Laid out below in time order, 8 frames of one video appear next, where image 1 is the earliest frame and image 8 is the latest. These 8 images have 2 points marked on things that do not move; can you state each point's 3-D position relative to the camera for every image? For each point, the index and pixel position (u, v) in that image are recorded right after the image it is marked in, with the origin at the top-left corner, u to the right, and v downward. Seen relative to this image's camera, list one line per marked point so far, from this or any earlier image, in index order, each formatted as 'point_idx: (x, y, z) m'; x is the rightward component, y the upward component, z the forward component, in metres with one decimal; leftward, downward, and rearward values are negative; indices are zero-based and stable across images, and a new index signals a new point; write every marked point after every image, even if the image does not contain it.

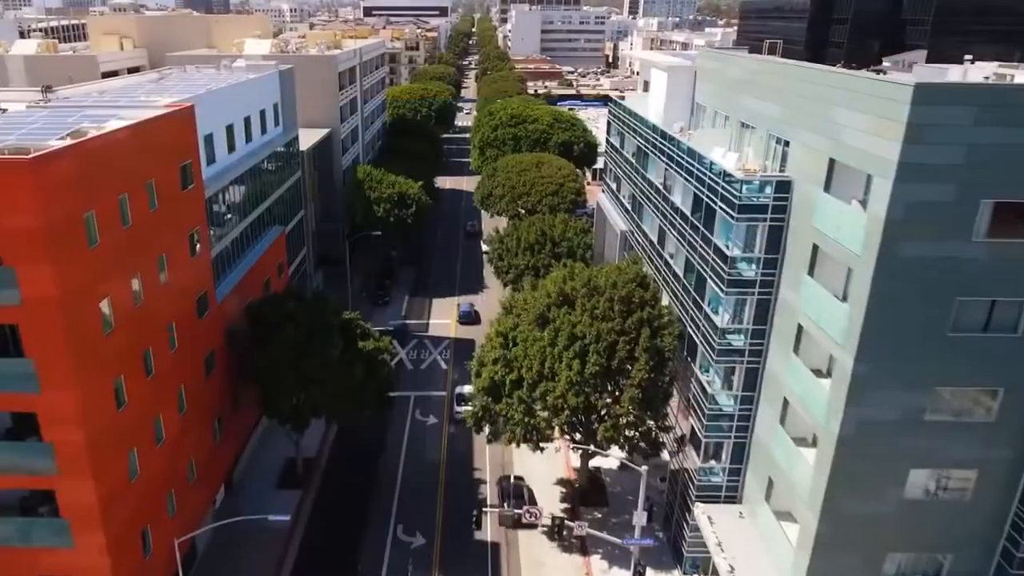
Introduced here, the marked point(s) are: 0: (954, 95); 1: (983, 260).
0: (+7.9, +3.4, +16.7) m
1: (+9.1, +0.5, +18.2) m
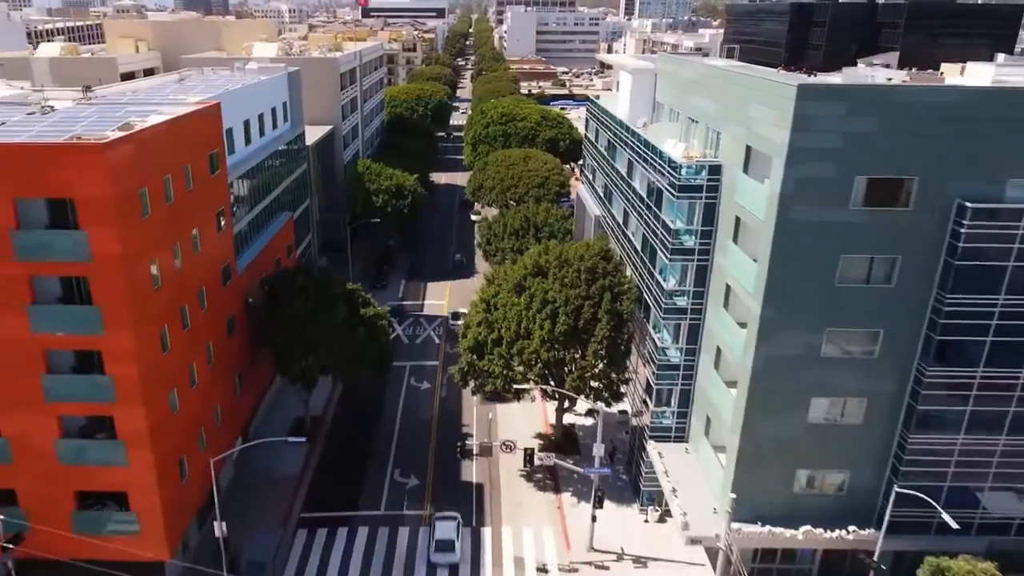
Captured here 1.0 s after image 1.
0: (+7.2, +4.4, +21.5) m
1: (+8.4, +1.5, +23.1) m
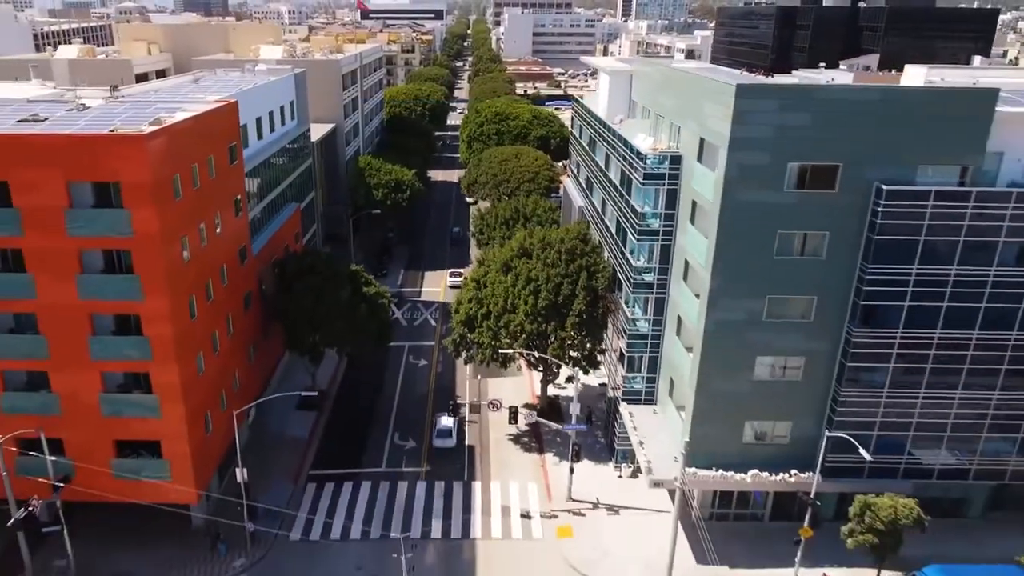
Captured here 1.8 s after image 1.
0: (+6.8, +5.2, +25.4) m
1: (+7.9, +2.3, +27.0) m
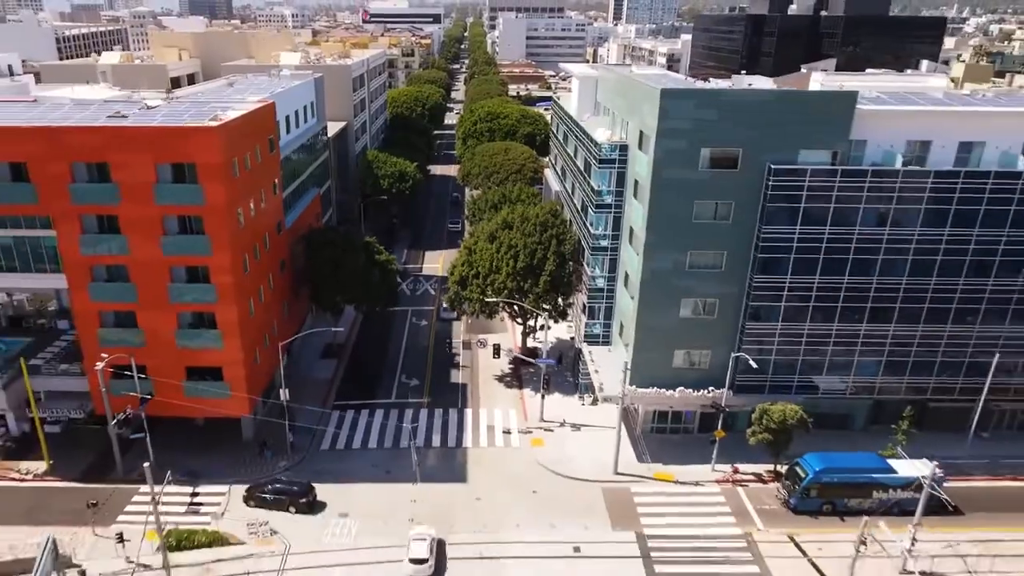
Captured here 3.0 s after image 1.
0: (+6.1, +6.9, +34.5) m
1: (+7.2, +4.0, +36.1) m
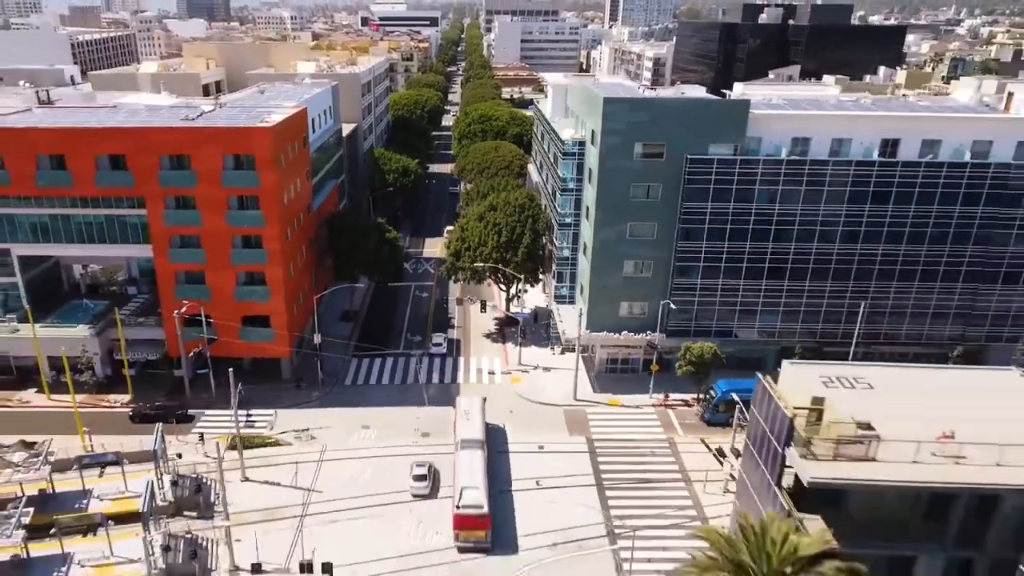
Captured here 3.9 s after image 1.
0: (+5.1, +8.7, +45.6) m
1: (+6.3, +5.8, +47.2) m
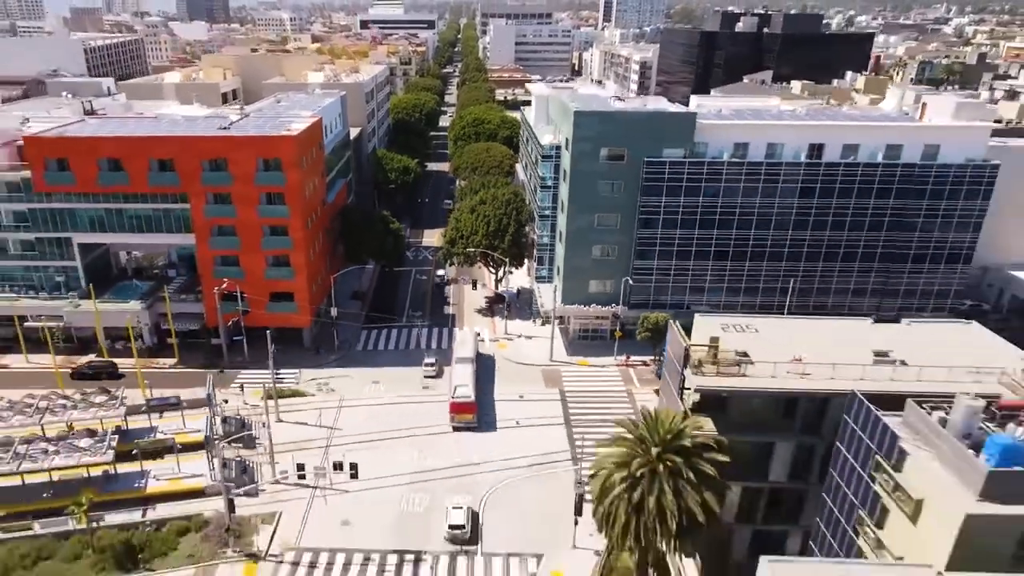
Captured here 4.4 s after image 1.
0: (+4.3, +9.9, +55.1) m
1: (+5.5, +7.0, +56.7) m
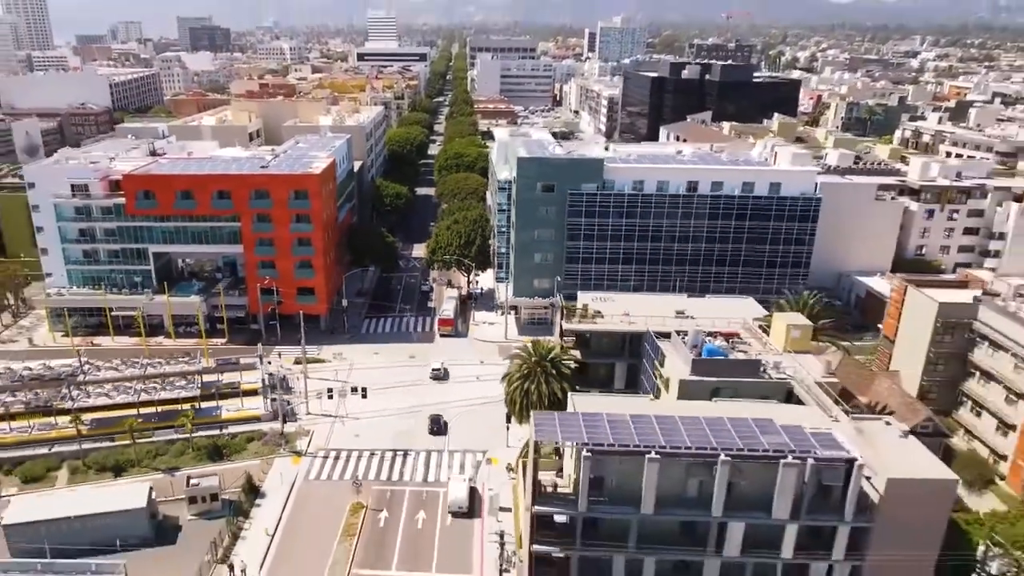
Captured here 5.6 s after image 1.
0: (+1.4, +10.2, +76.9) m
1: (+2.6, +7.3, +78.5) m
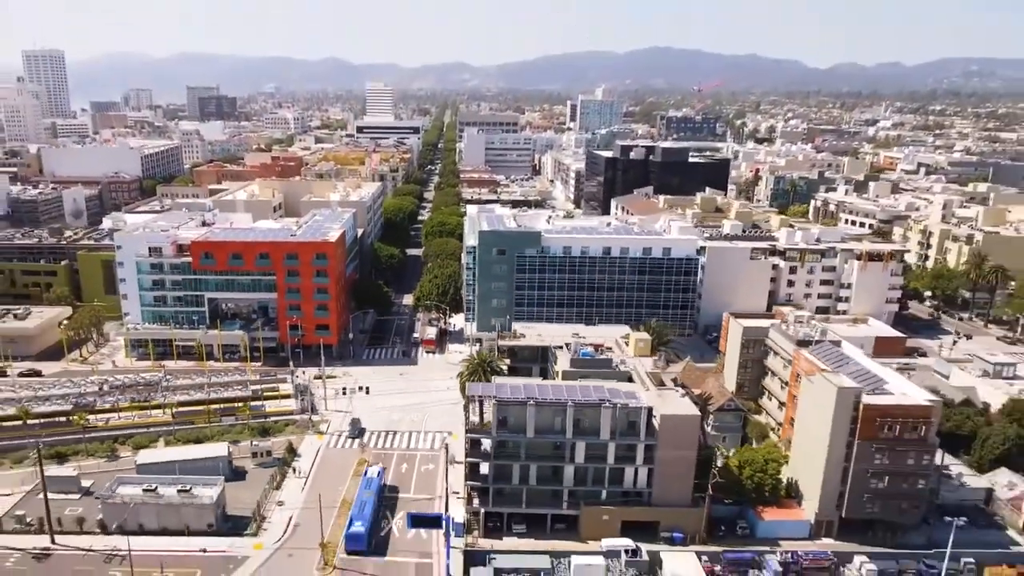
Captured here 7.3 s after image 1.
0: (-2.6, +6.4, +105.2) m
1: (-1.4, +3.4, +106.6) m
